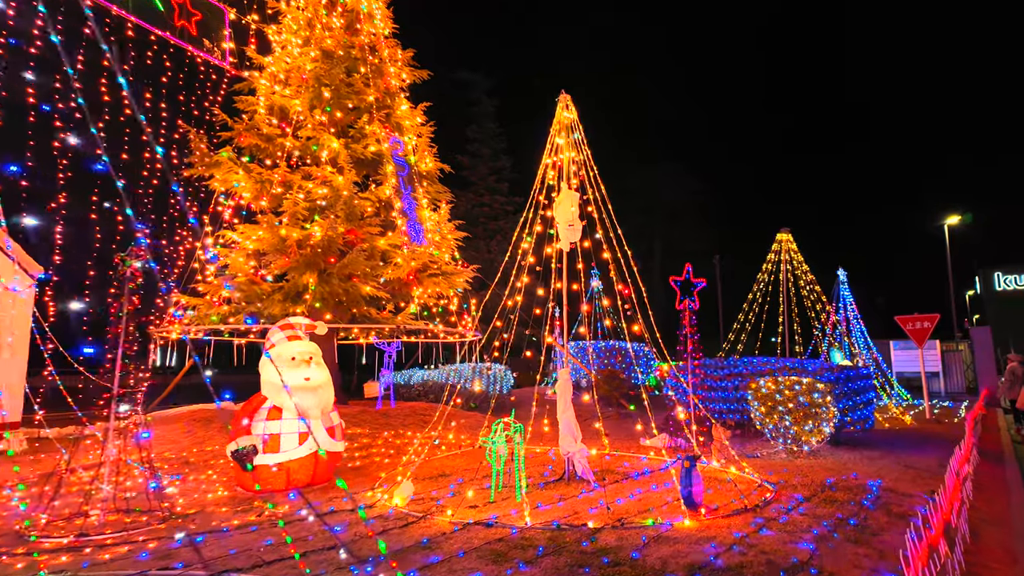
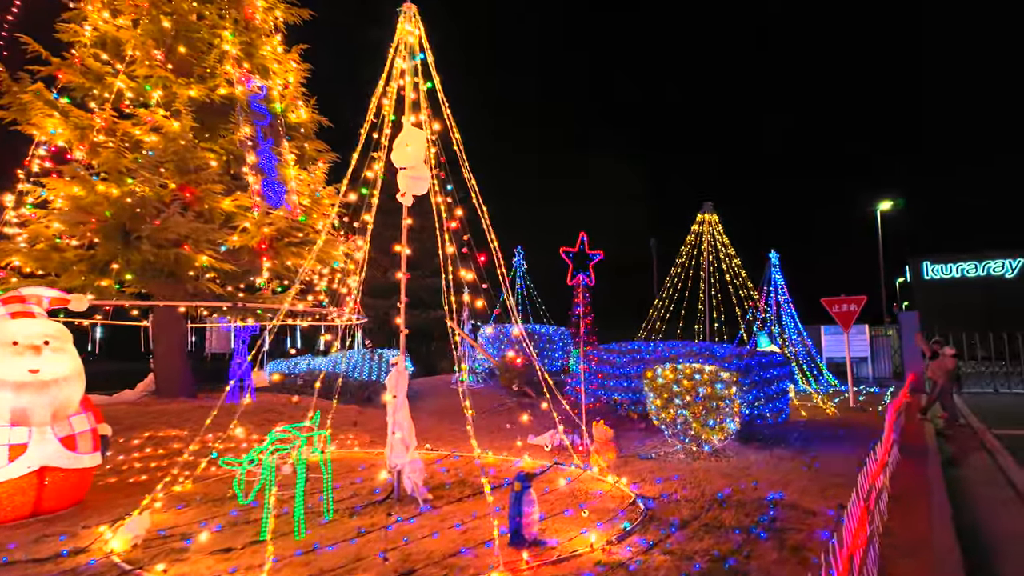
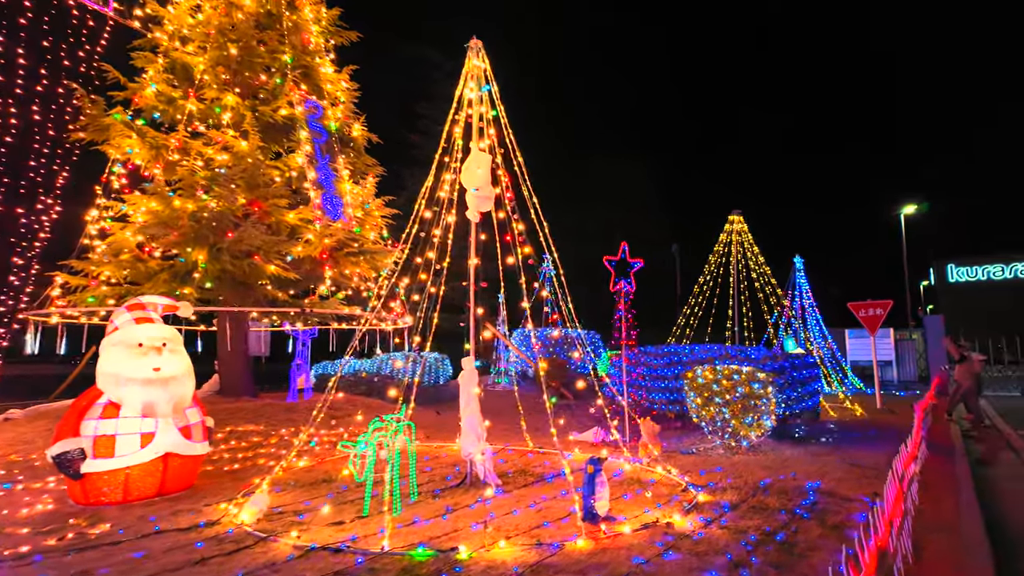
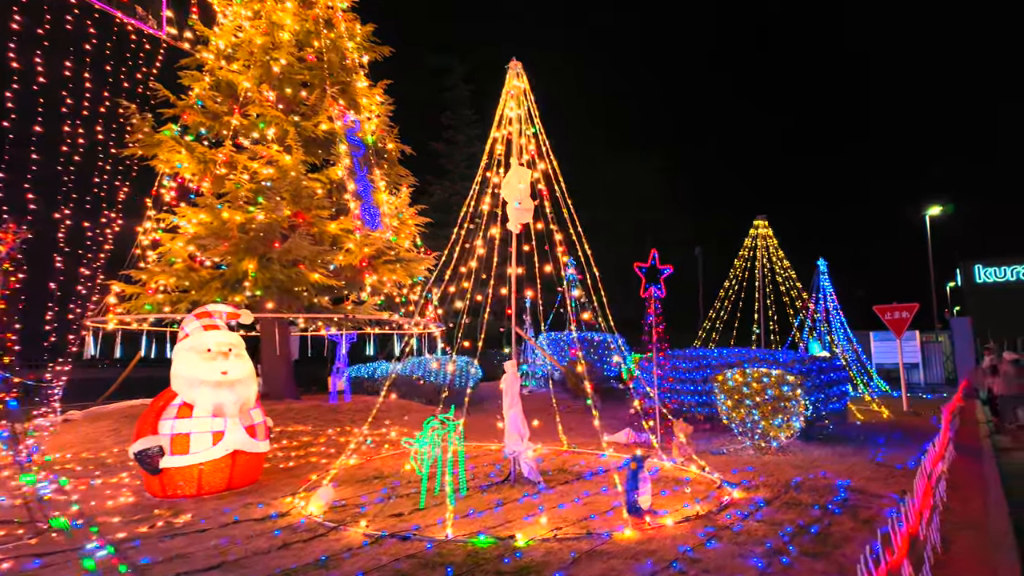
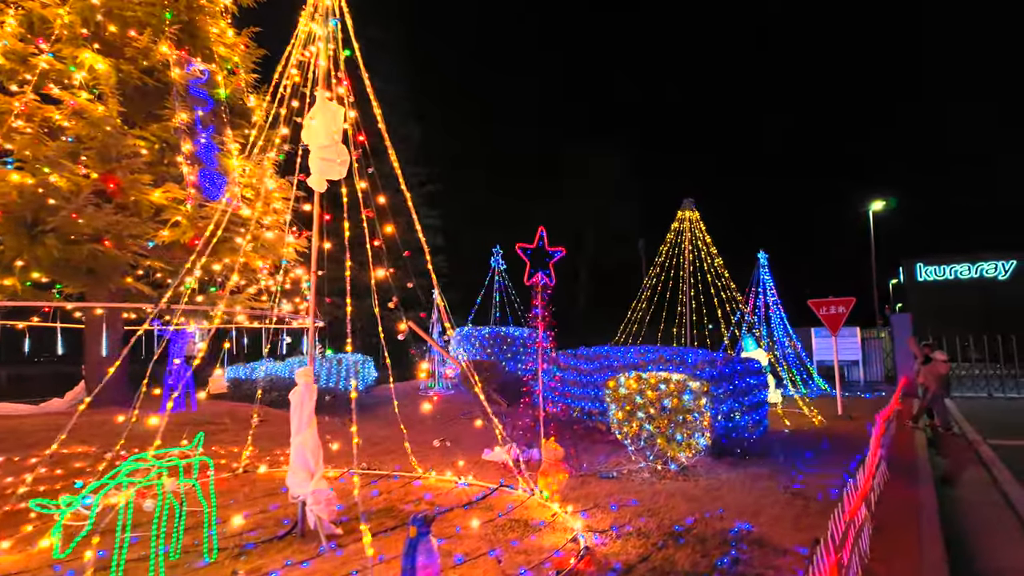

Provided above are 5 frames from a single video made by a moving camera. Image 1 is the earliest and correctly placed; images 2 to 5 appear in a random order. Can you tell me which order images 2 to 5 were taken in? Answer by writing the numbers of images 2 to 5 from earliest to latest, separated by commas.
4, 3, 2, 5
